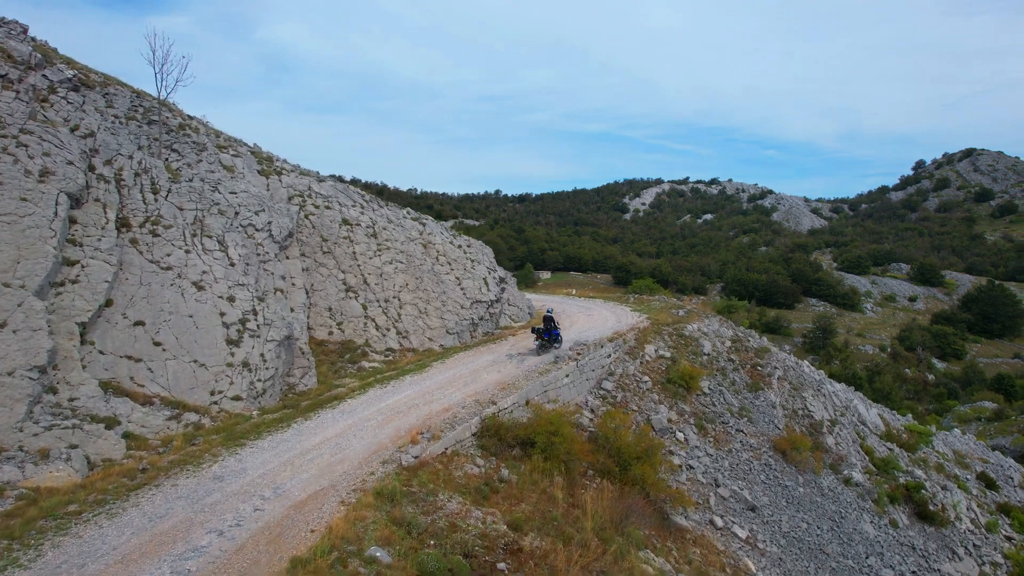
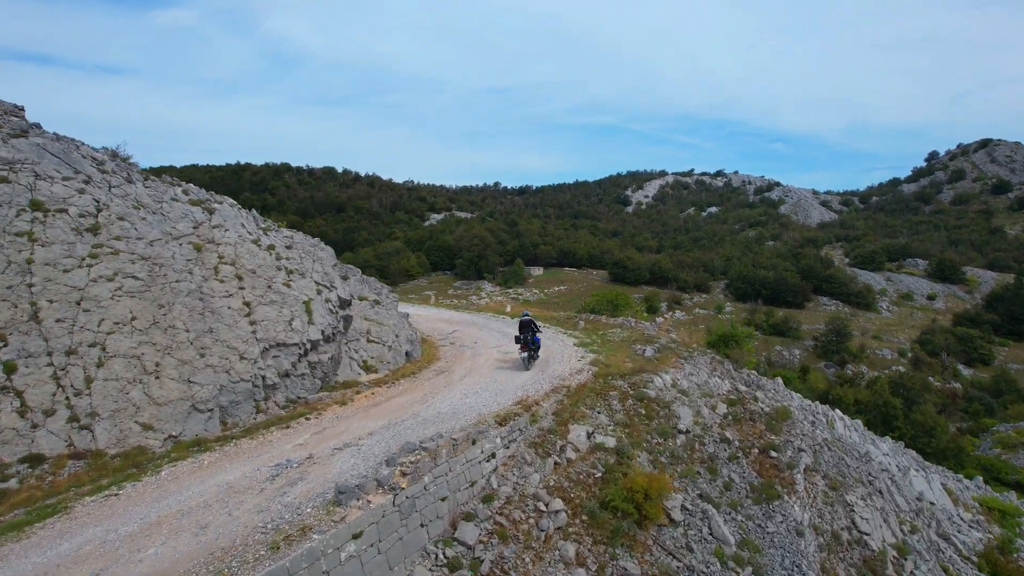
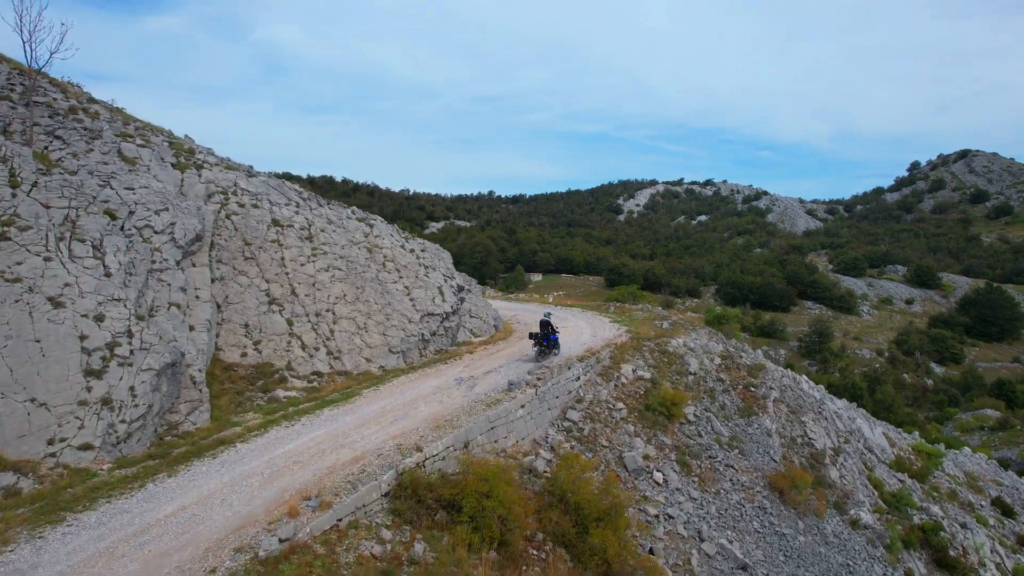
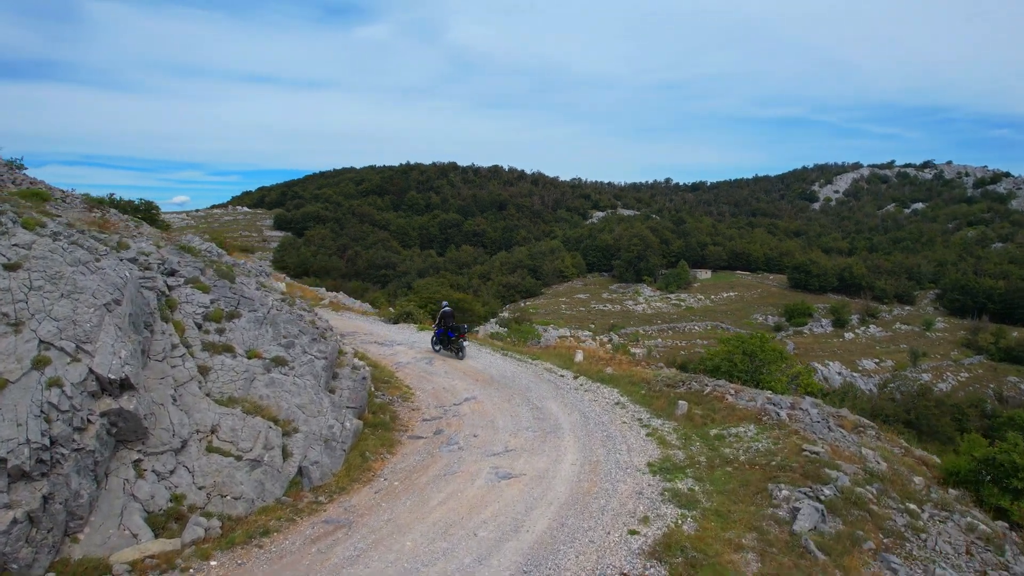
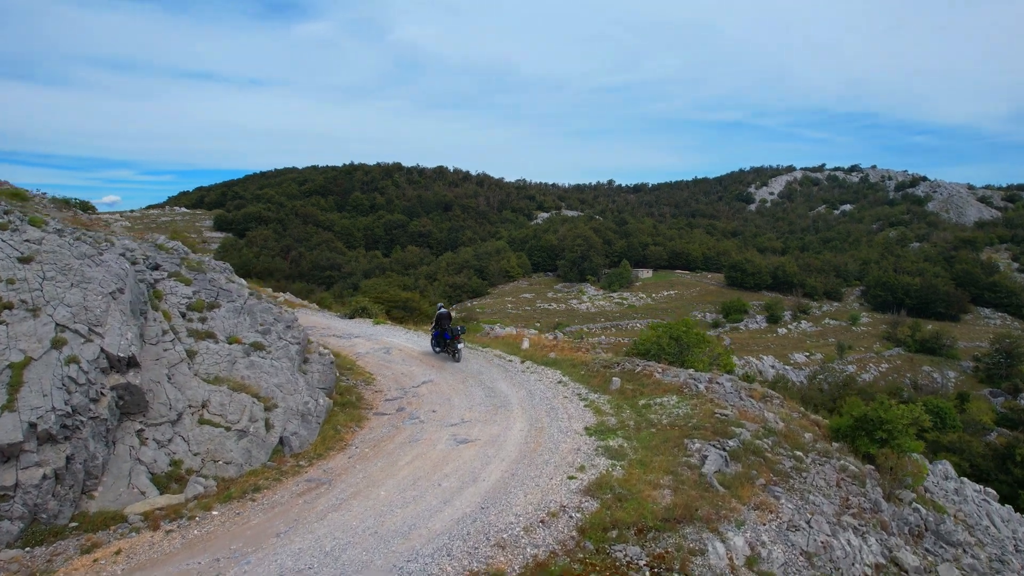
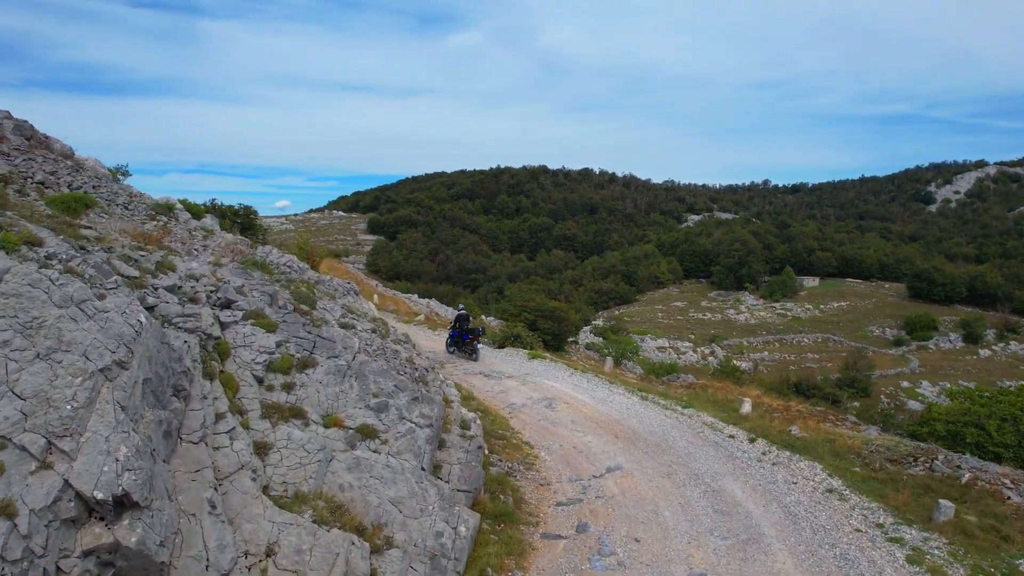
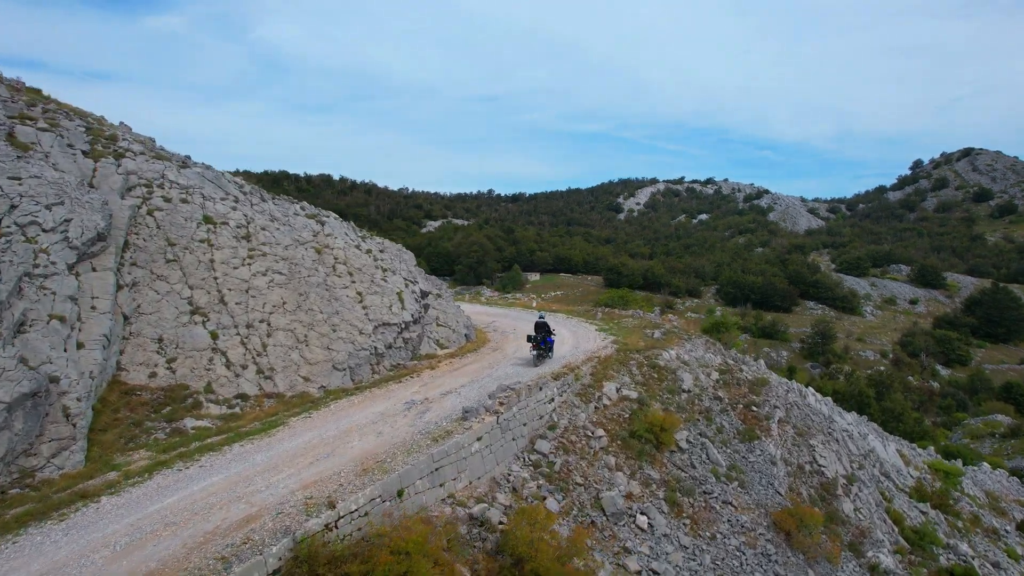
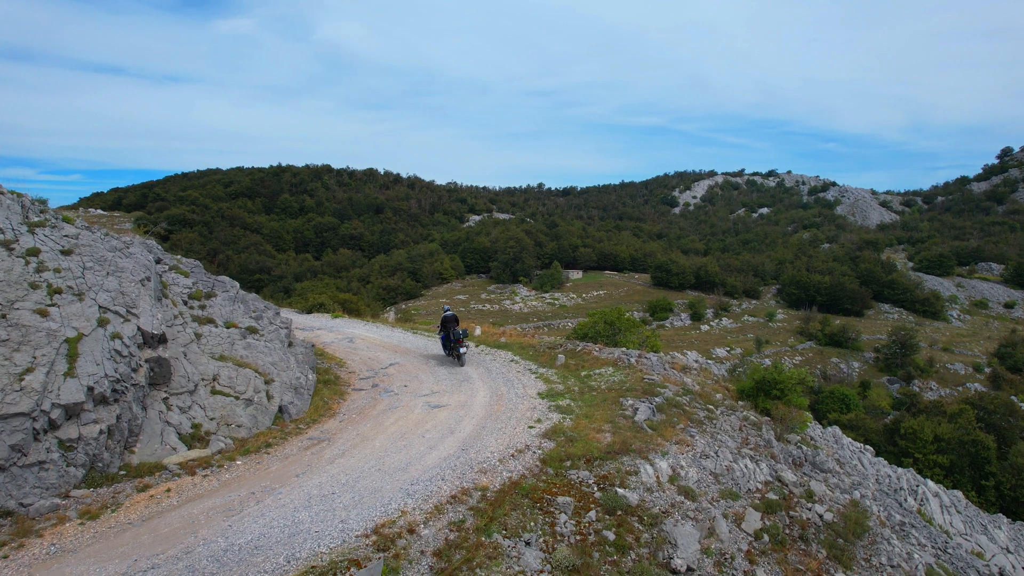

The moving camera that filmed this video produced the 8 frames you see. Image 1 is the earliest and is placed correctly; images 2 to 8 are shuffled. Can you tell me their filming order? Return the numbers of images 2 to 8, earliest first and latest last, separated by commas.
3, 7, 2, 8, 5, 4, 6
